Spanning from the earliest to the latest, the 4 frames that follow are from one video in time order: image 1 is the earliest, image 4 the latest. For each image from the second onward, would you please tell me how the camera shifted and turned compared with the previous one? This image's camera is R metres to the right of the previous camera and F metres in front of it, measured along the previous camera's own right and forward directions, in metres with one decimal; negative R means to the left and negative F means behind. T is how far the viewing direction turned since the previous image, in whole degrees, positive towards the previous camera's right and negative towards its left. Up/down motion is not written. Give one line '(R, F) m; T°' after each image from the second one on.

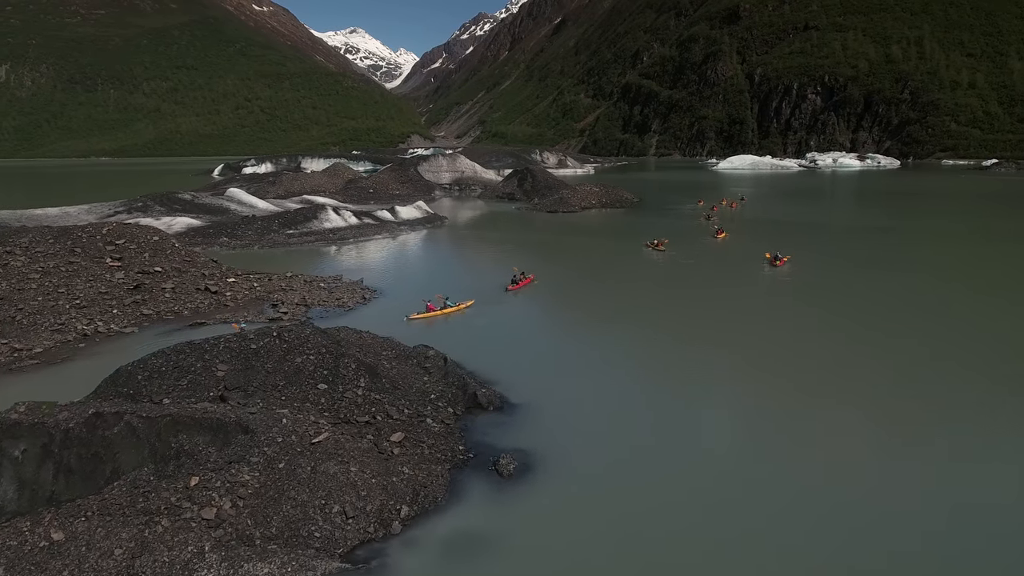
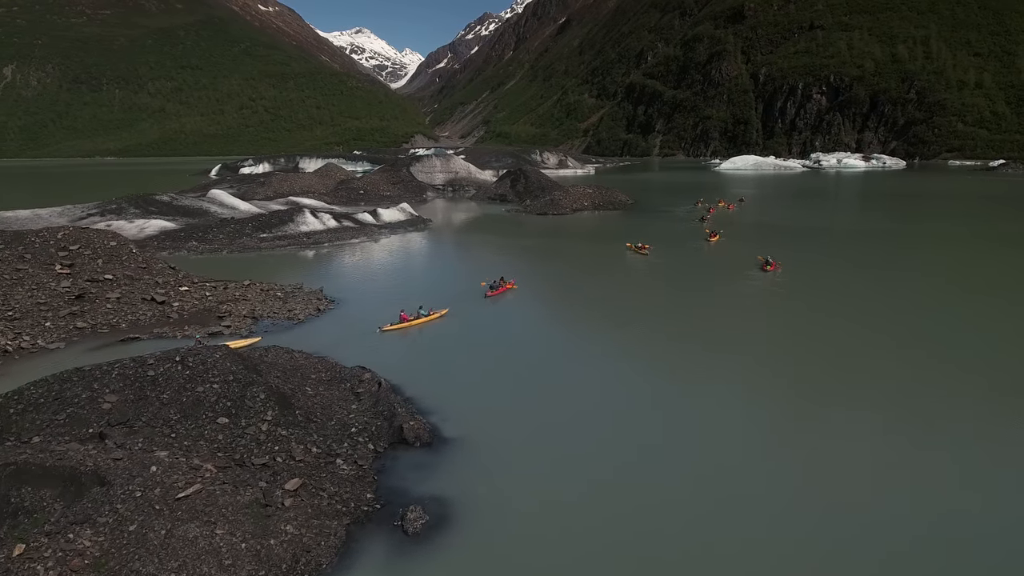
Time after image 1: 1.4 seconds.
(+0.4, +0.4) m; 0°
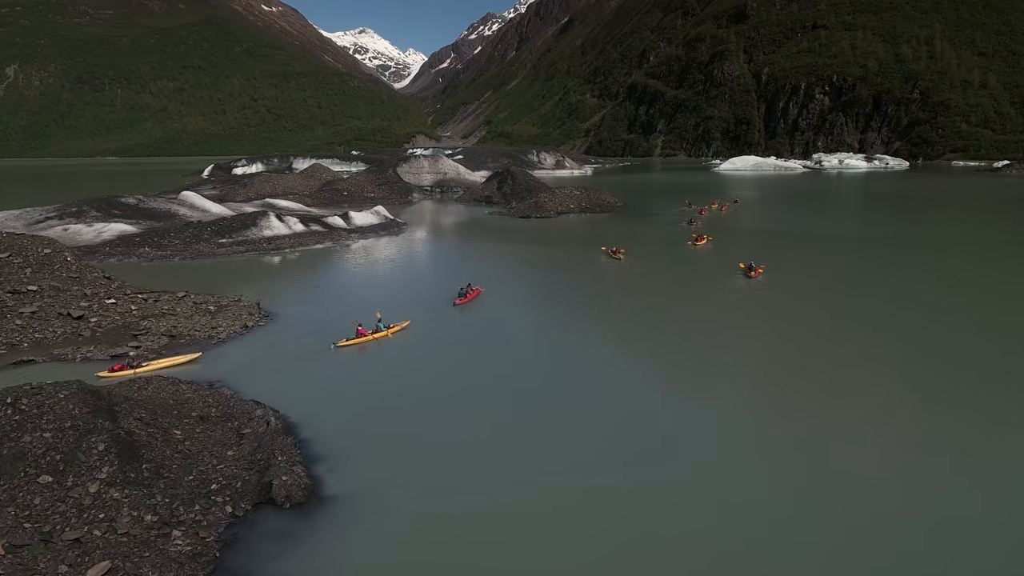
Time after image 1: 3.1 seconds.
(+0.5, +0.5) m; 0°
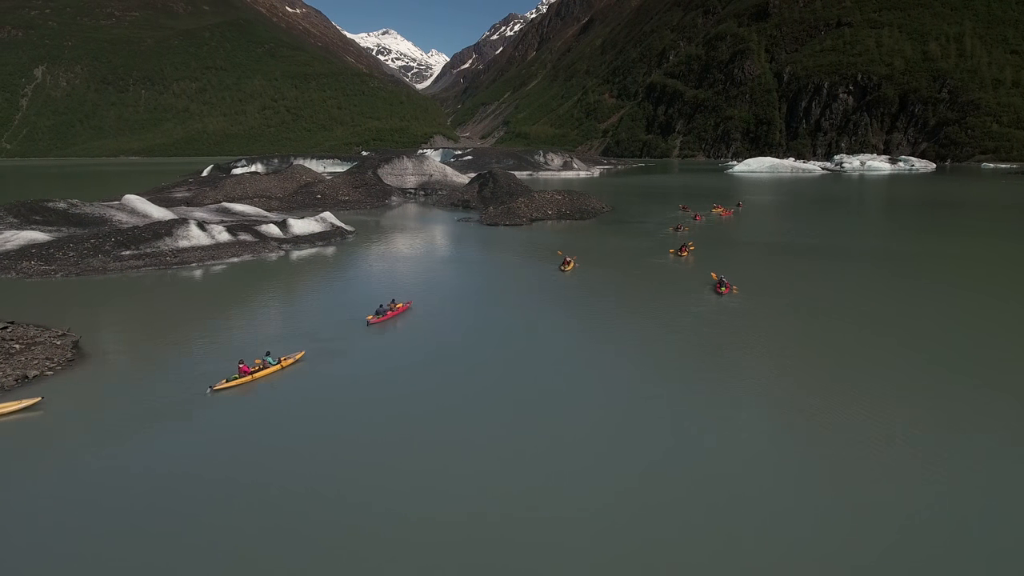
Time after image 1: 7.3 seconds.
(+1.2, +1.3) m; -2°
